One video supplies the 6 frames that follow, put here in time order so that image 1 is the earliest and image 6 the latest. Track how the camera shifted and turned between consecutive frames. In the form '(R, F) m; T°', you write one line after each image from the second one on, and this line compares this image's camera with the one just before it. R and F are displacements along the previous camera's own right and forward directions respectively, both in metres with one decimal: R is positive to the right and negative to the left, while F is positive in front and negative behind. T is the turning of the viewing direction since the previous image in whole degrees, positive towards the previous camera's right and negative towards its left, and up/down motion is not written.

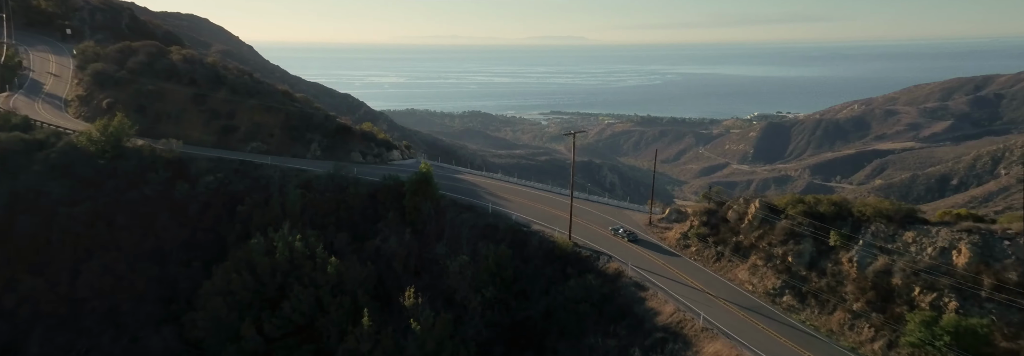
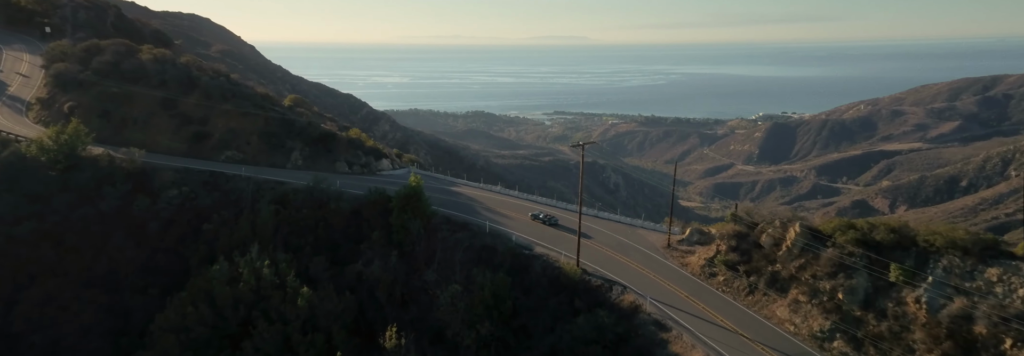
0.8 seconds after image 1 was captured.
(+0.1, +1.4) m; 0°
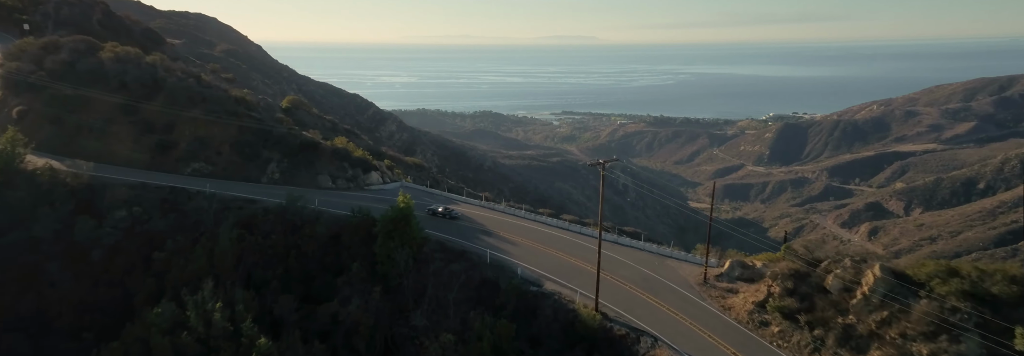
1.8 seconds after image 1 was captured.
(0.0, +1.7) m; -1°
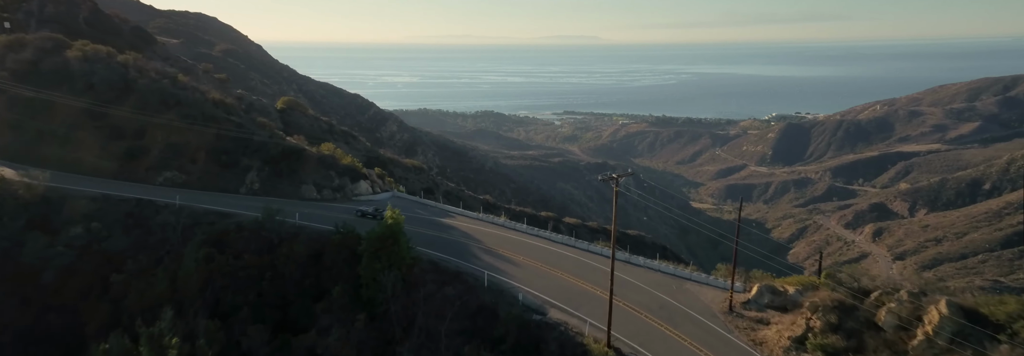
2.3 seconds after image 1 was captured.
(0.0, +1.0) m; 0°
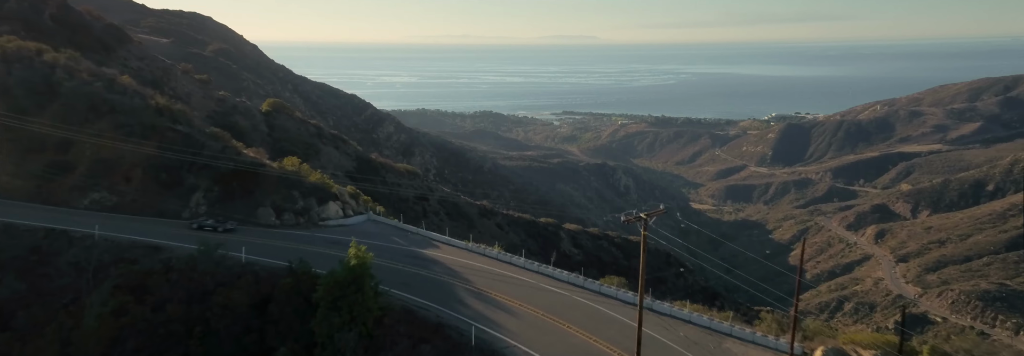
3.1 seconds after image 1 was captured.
(0.0, +1.8) m; 0°
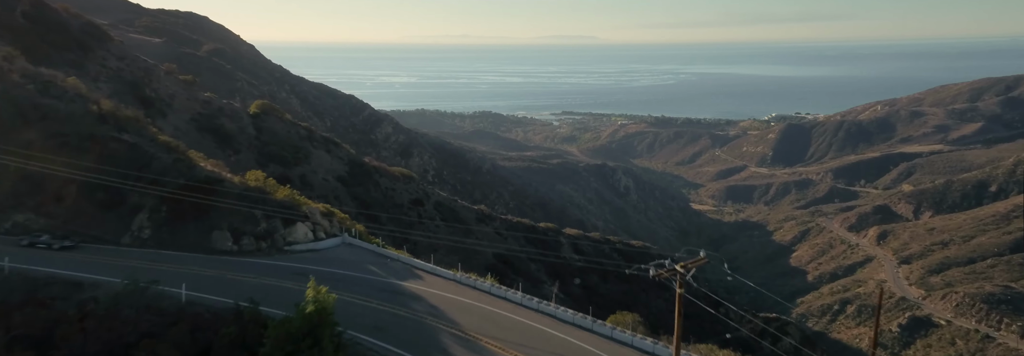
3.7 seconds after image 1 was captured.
(0.0, +1.3) m; 0°
